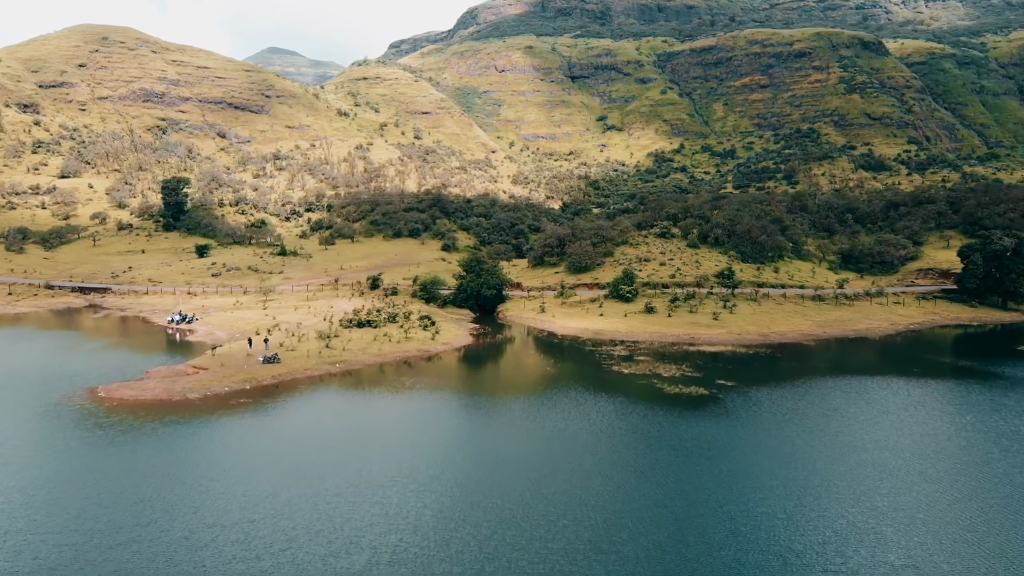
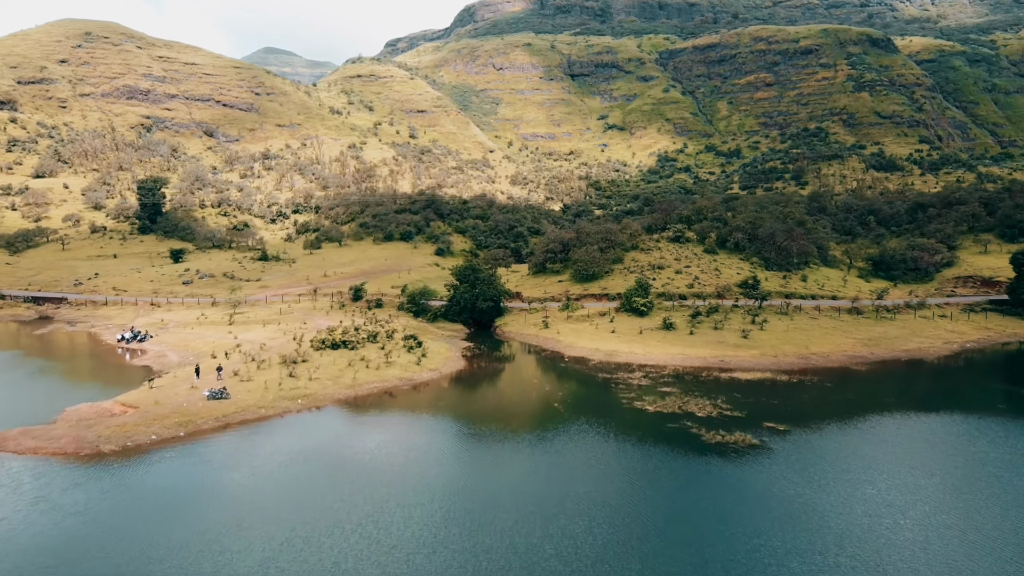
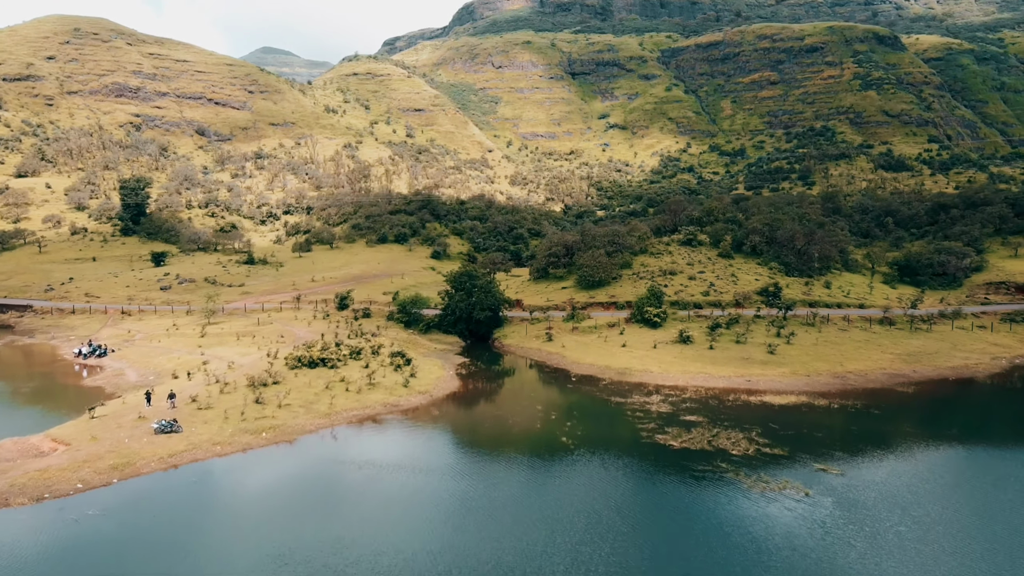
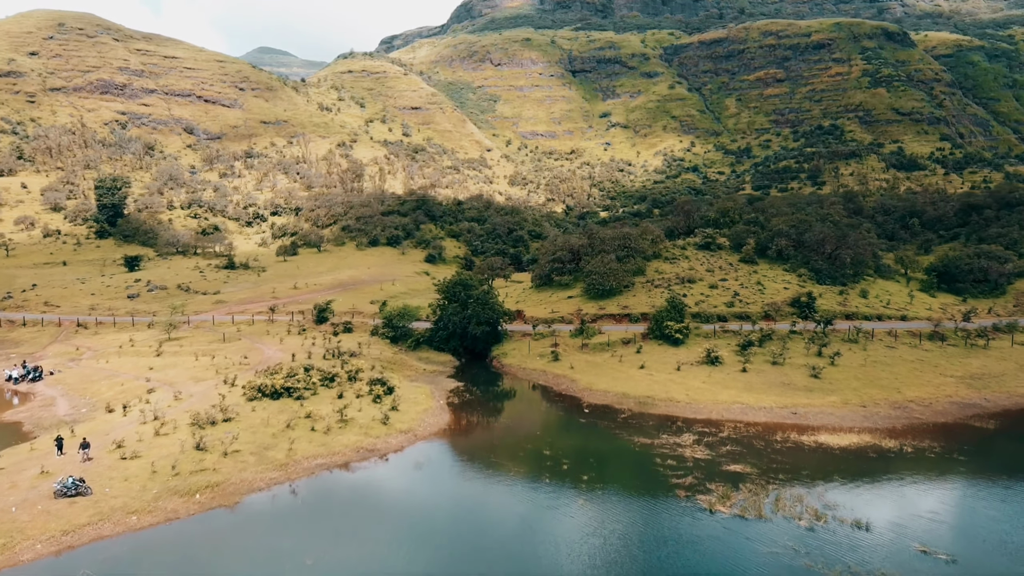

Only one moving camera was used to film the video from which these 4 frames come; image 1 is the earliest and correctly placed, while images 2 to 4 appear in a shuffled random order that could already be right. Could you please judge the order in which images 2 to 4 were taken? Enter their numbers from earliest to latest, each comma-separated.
2, 3, 4
